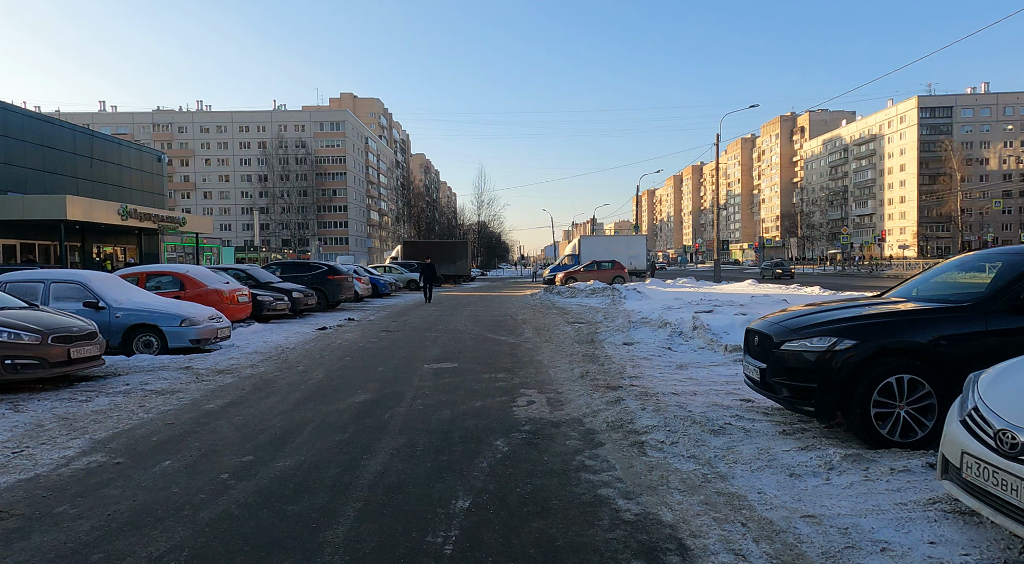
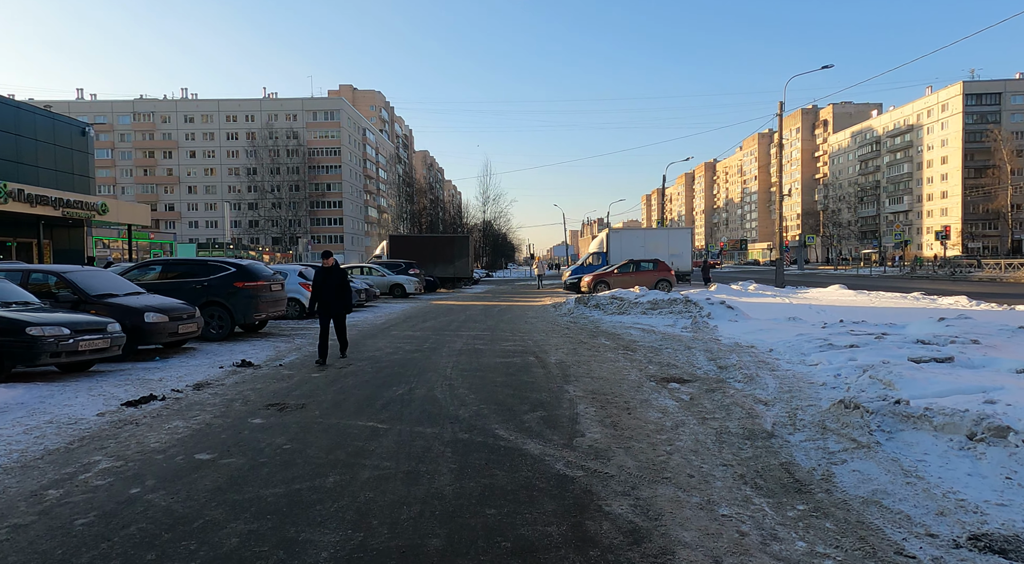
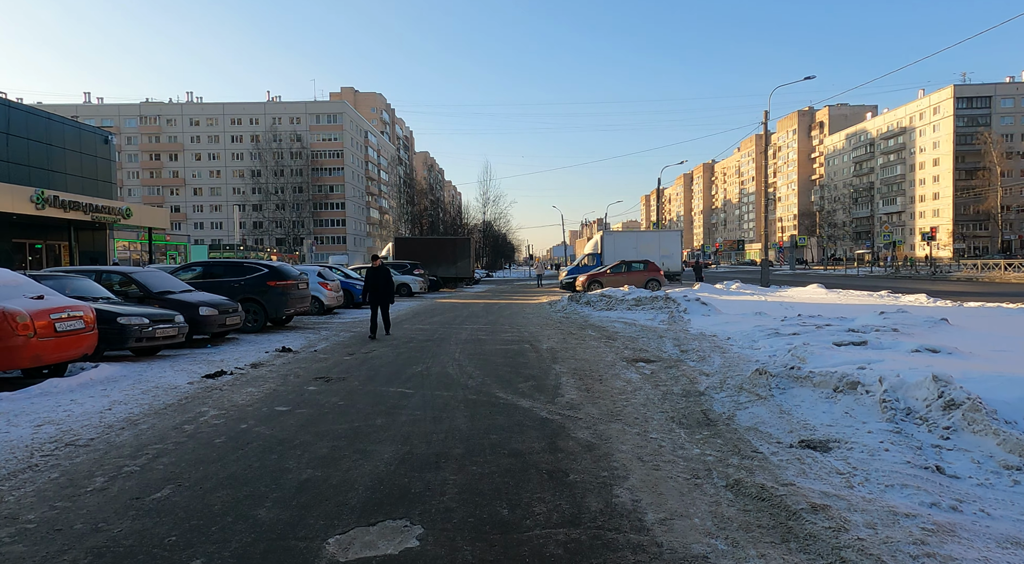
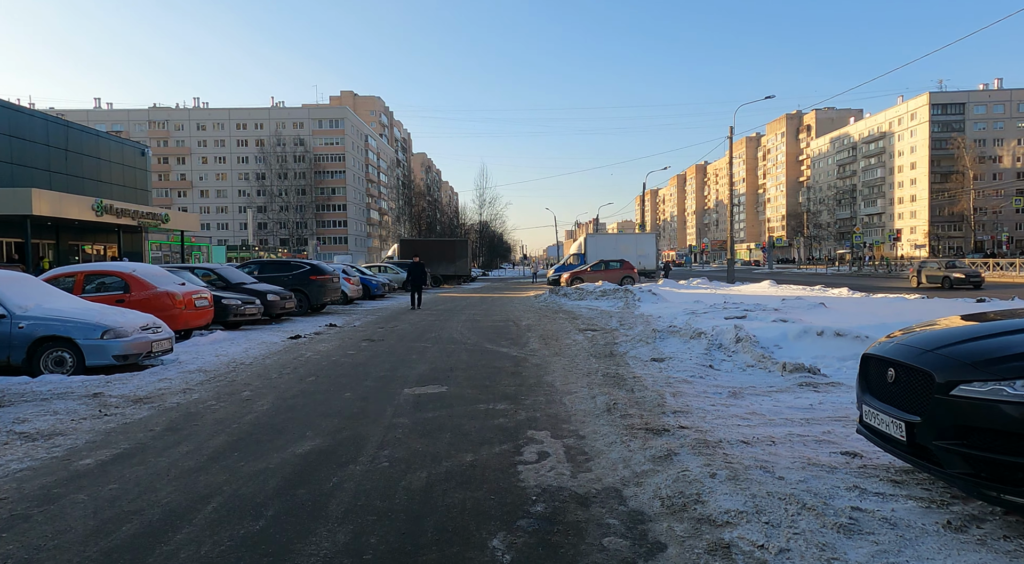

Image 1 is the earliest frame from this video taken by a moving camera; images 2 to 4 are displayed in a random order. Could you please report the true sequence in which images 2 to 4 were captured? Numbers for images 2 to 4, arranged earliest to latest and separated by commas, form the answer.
4, 3, 2
